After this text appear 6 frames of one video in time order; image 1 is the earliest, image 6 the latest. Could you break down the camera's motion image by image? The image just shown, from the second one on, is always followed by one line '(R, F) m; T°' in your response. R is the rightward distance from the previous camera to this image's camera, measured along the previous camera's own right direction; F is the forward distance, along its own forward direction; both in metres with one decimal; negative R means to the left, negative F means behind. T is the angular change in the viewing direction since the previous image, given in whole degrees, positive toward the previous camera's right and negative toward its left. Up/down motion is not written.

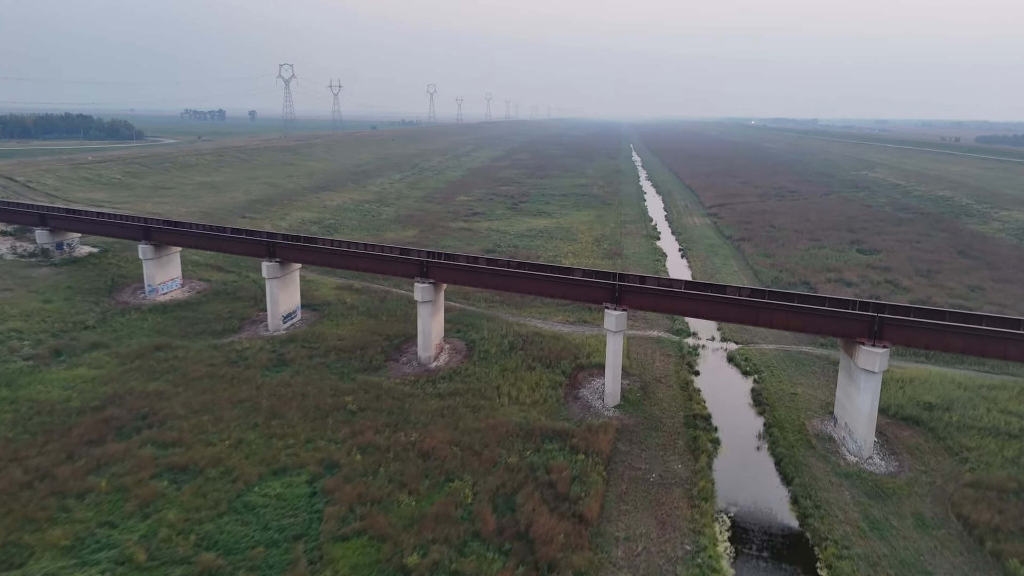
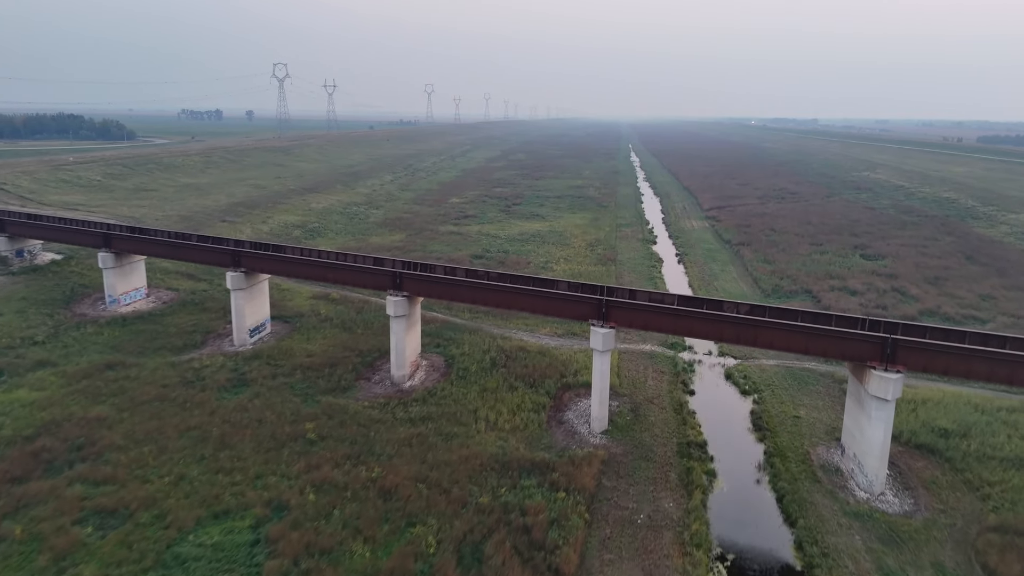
(+0.7, +1.5) m; 0°
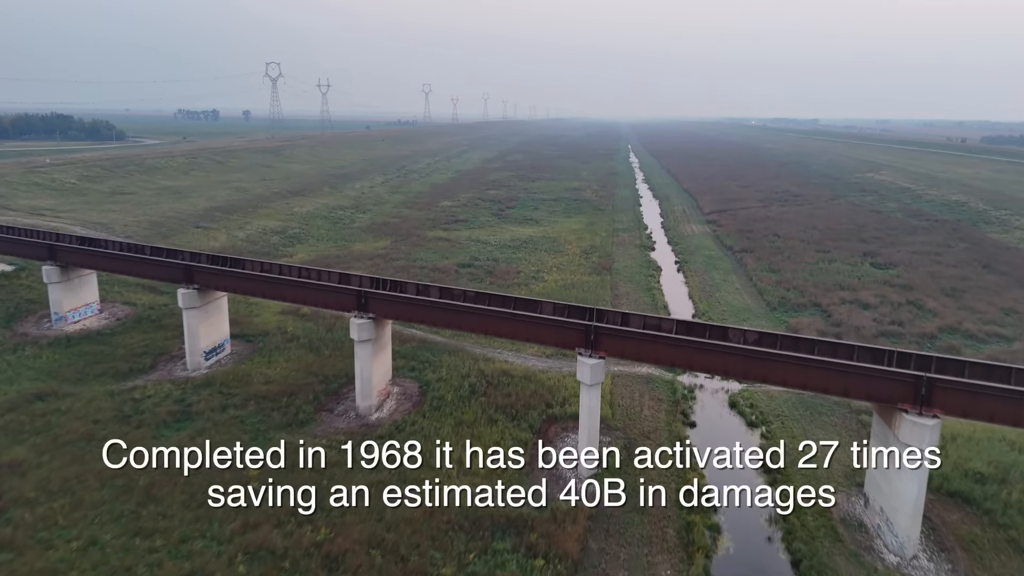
(+0.7, +2.1) m; 0°
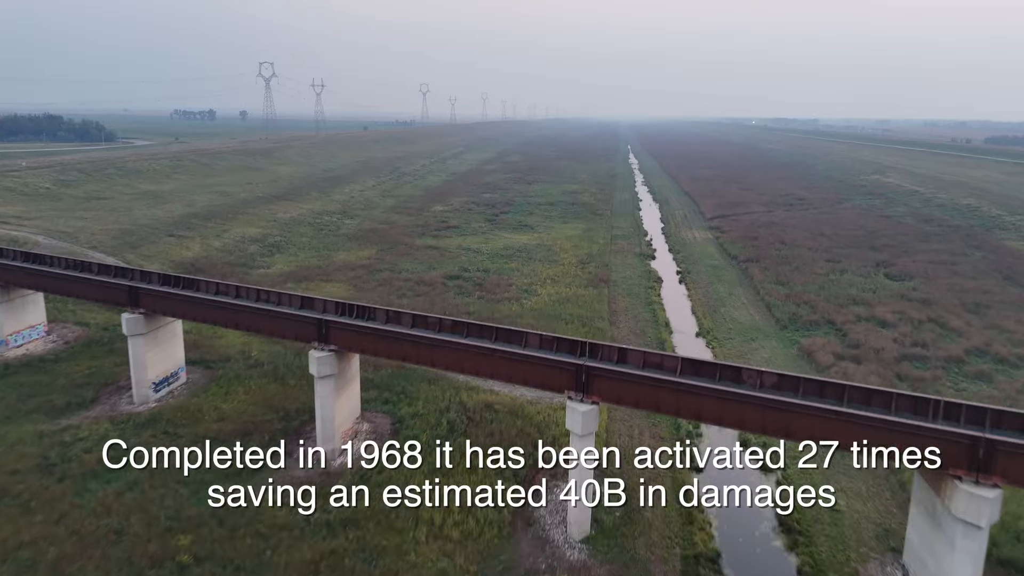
(+0.5, +2.1) m; 0°
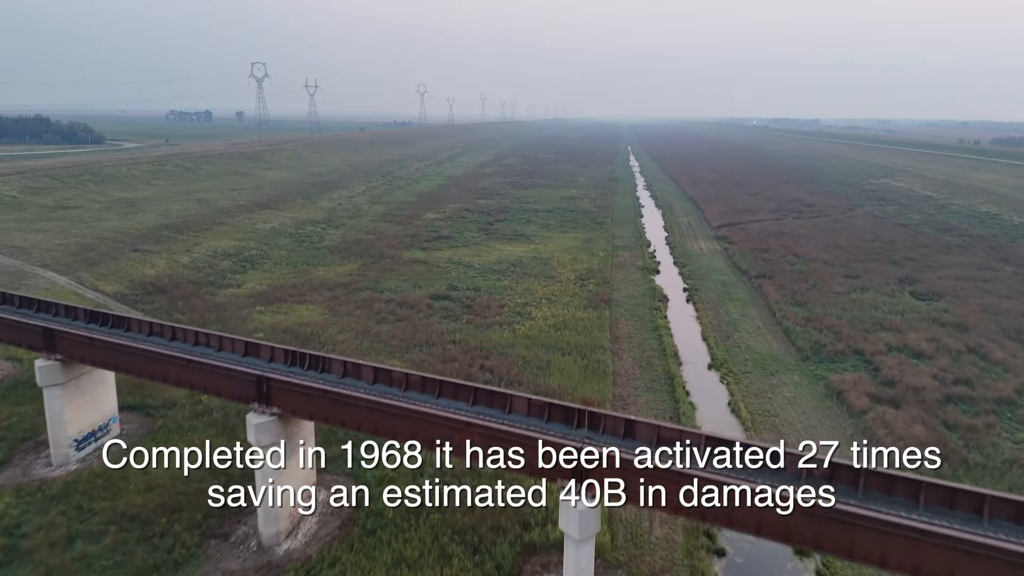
(+0.4, +2.7) m; 0°
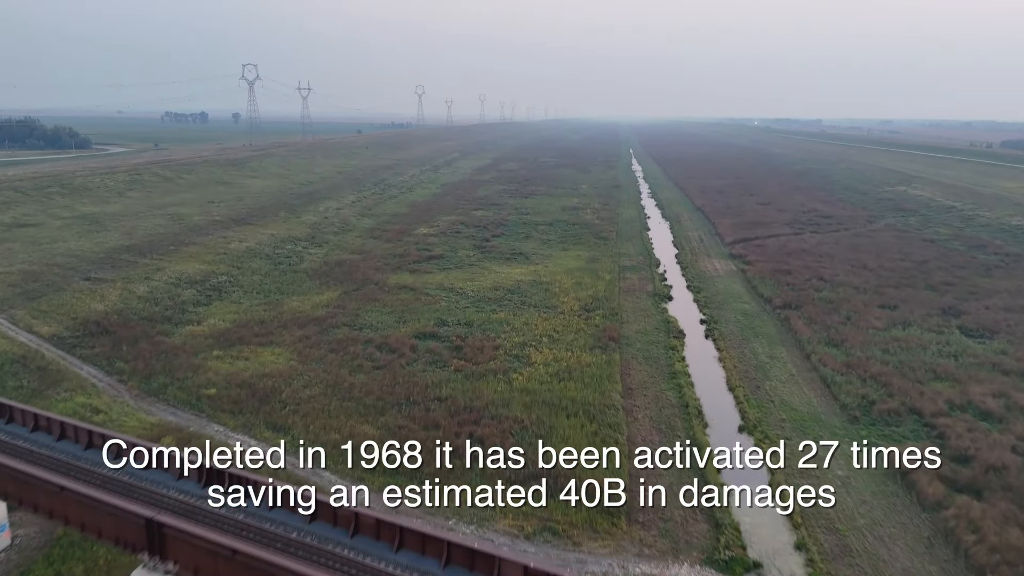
(+0.2, +3.5) m; 0°
